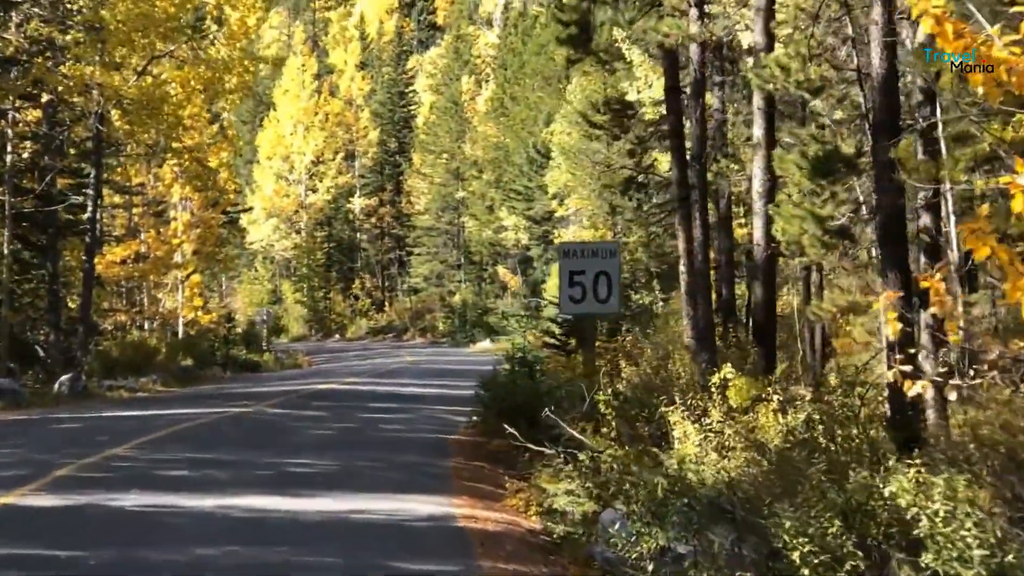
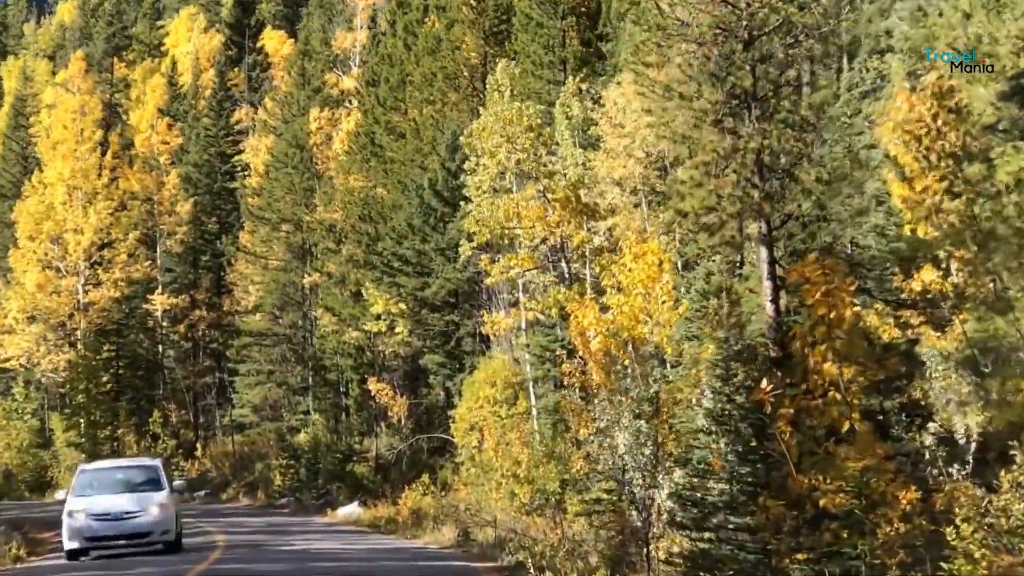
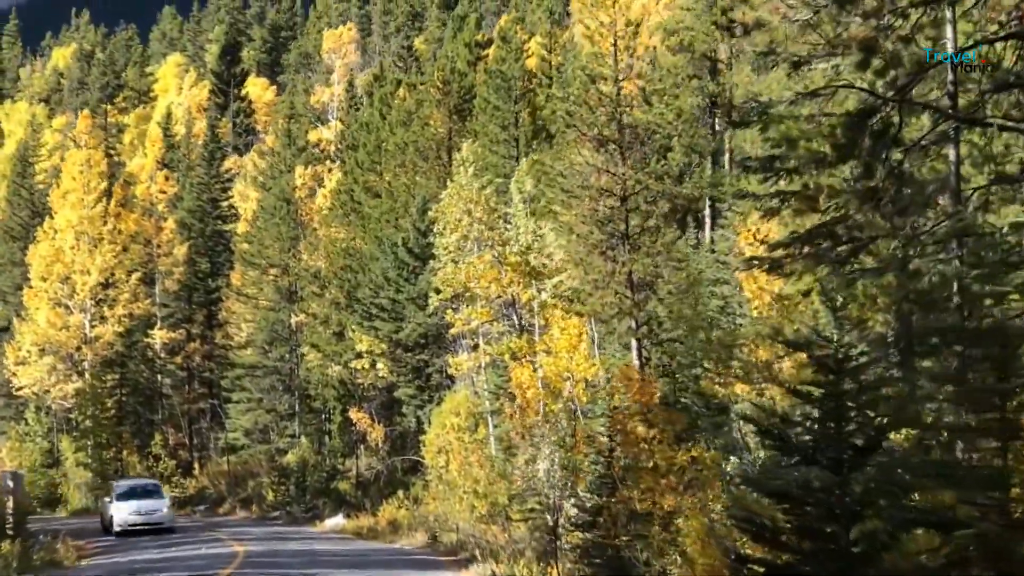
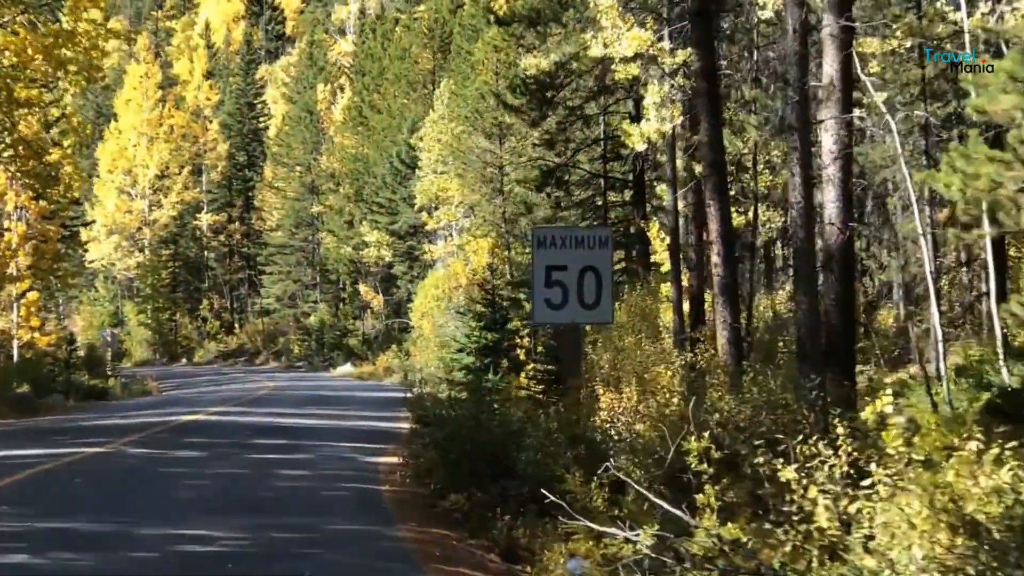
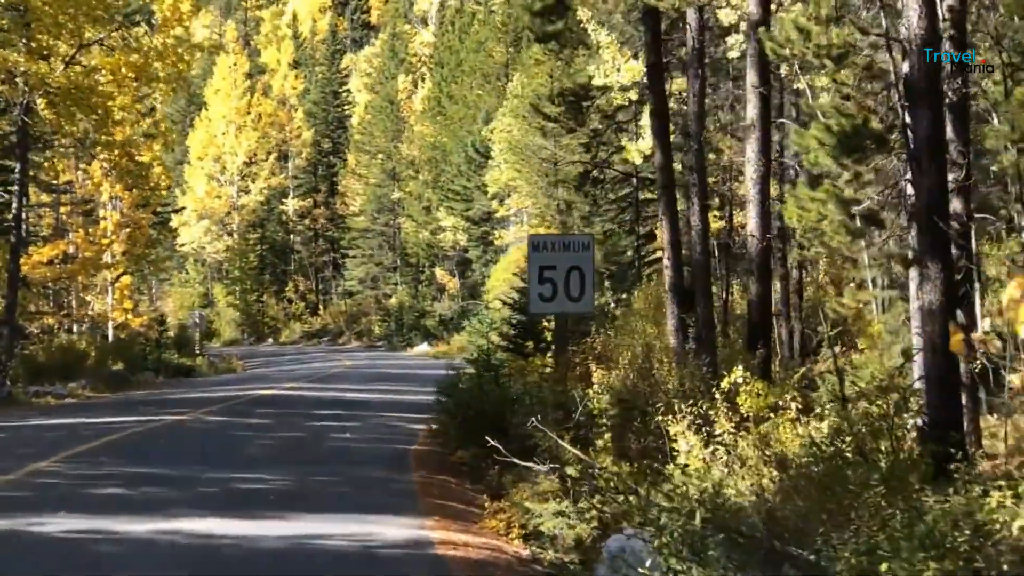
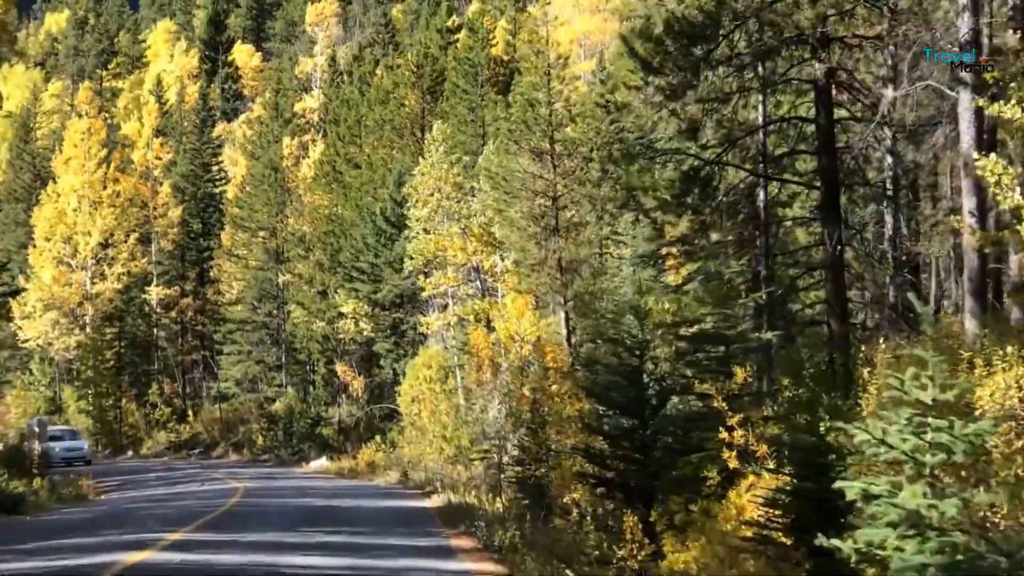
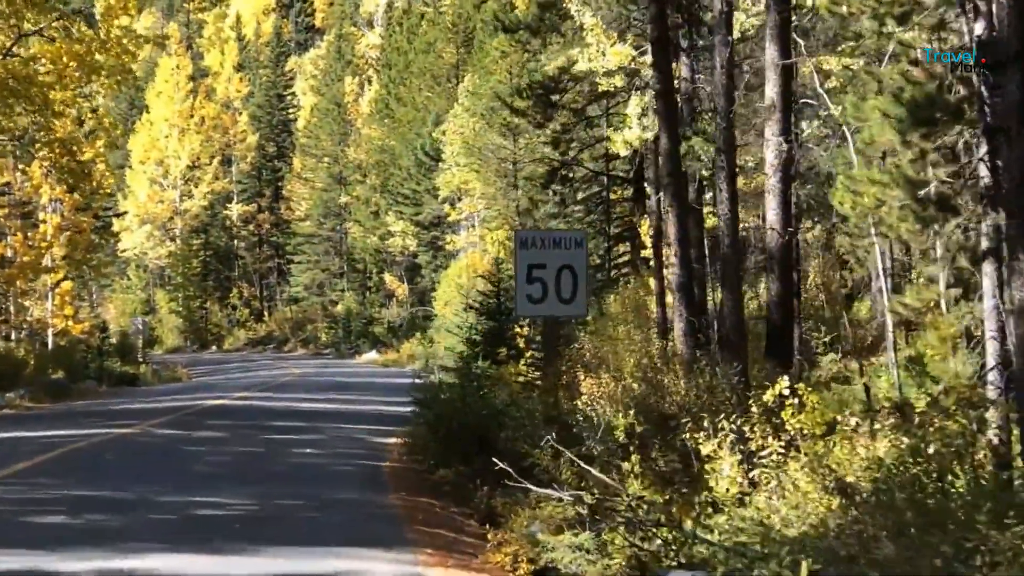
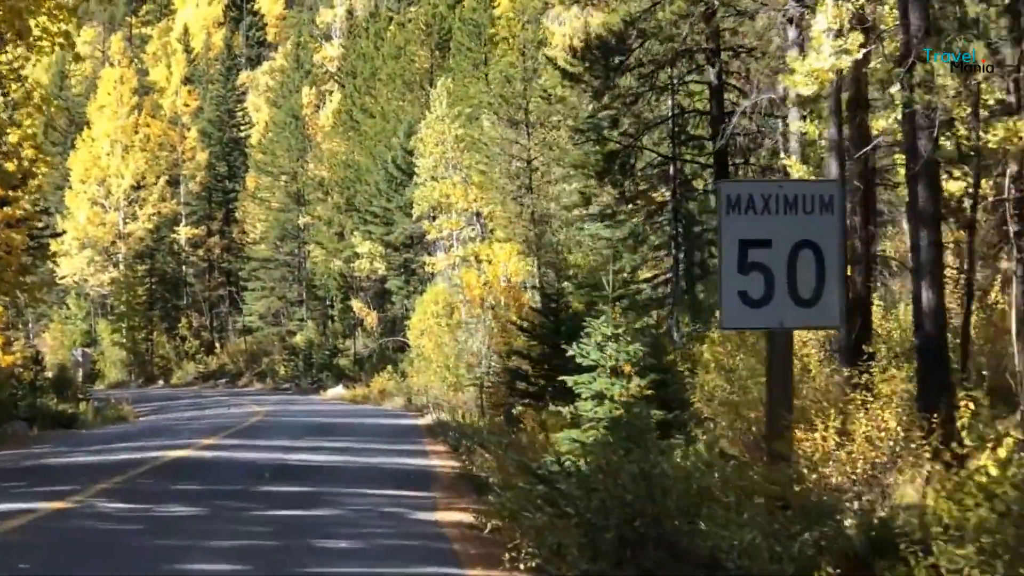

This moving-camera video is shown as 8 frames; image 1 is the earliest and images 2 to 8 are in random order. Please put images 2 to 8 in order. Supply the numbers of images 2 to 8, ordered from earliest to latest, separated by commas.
5, 7, 4, 8, 6, 3, 2
